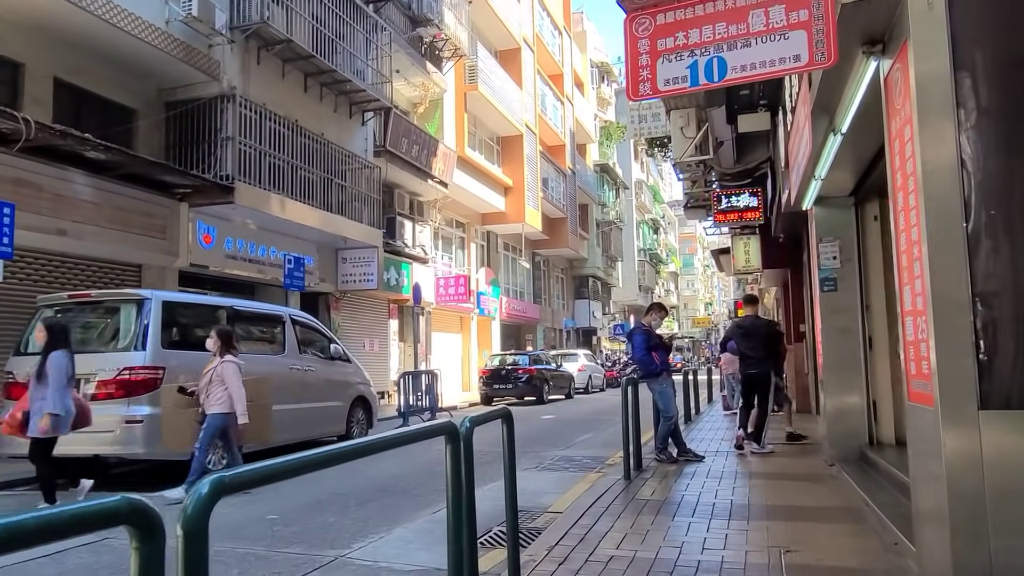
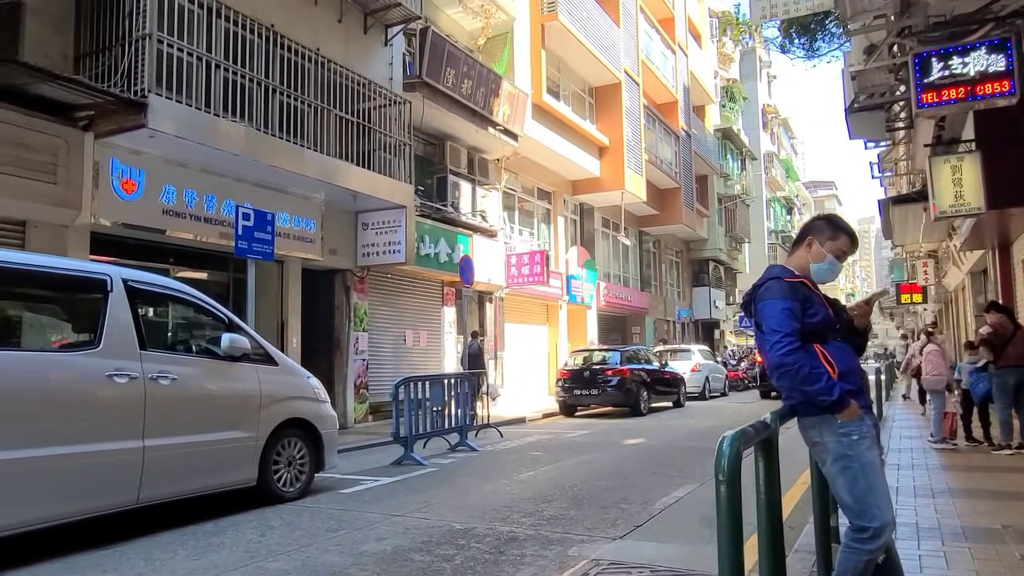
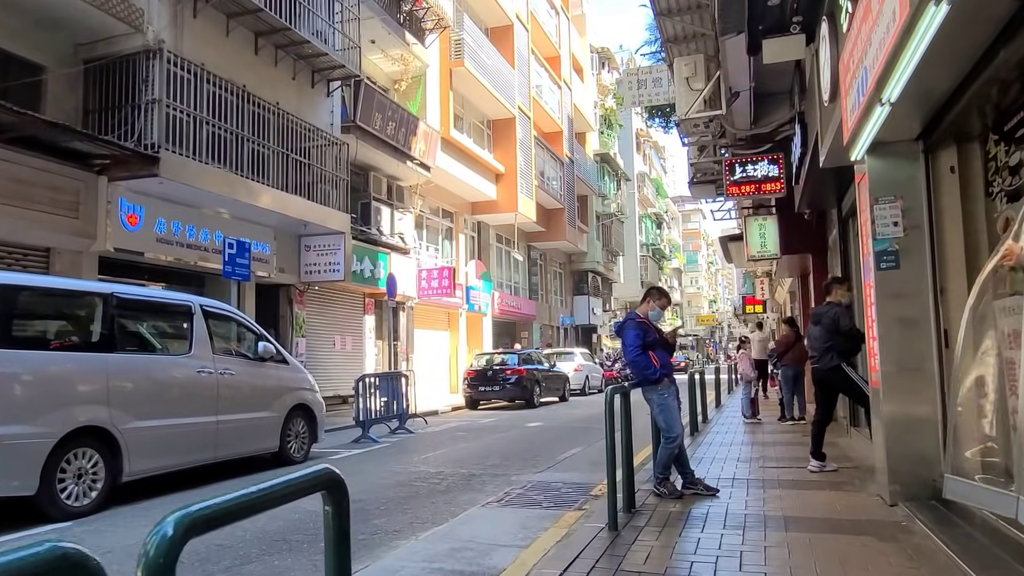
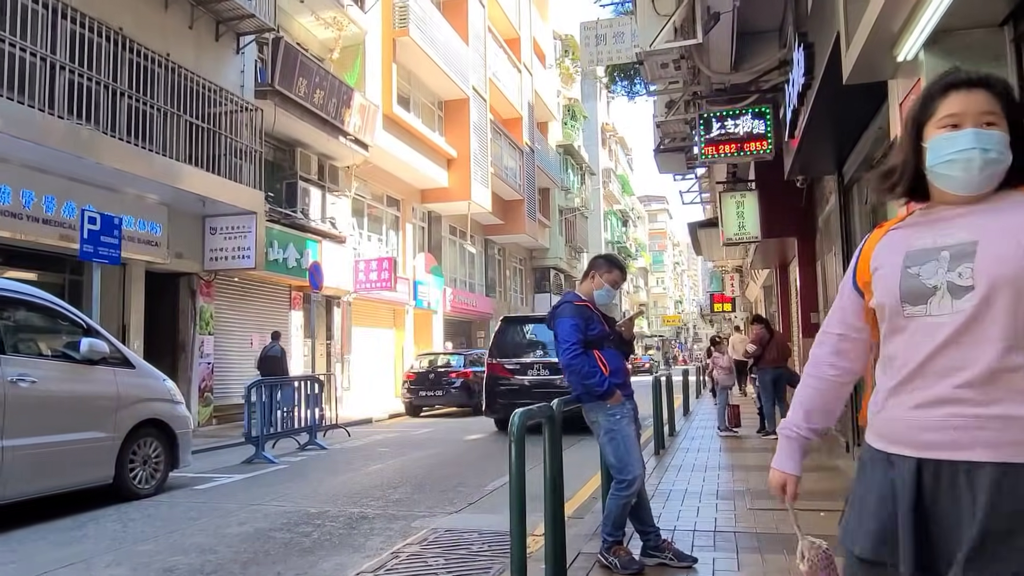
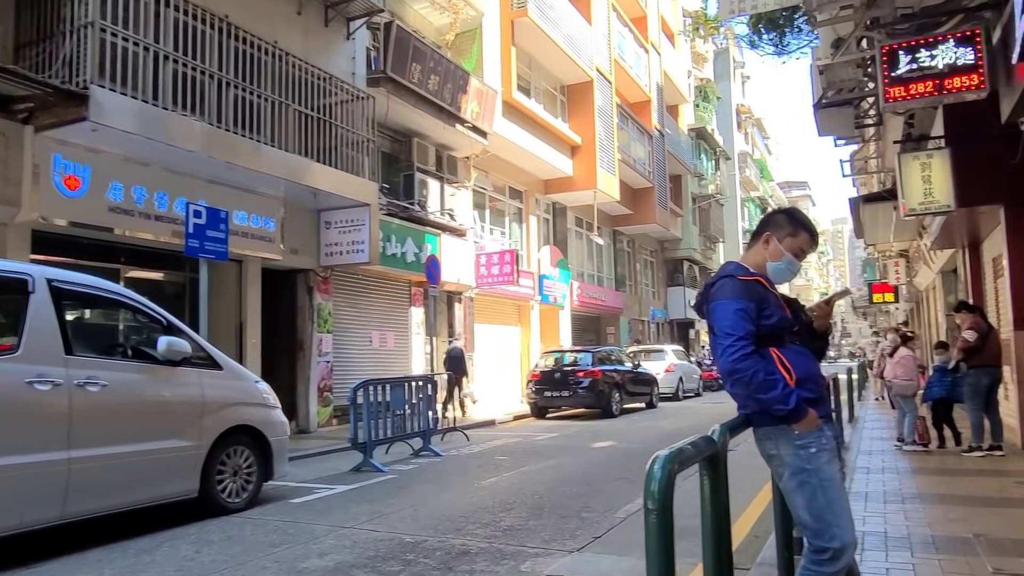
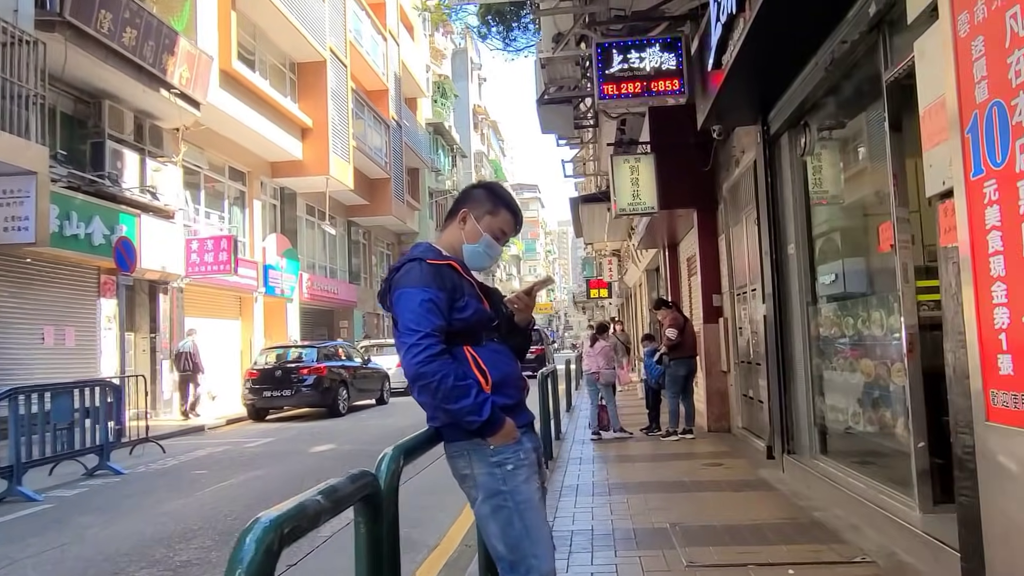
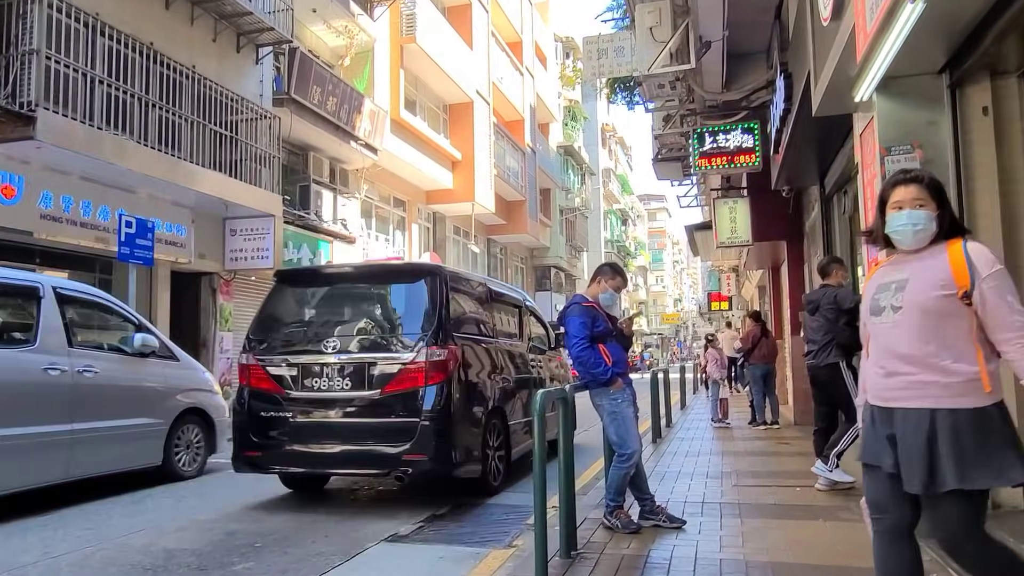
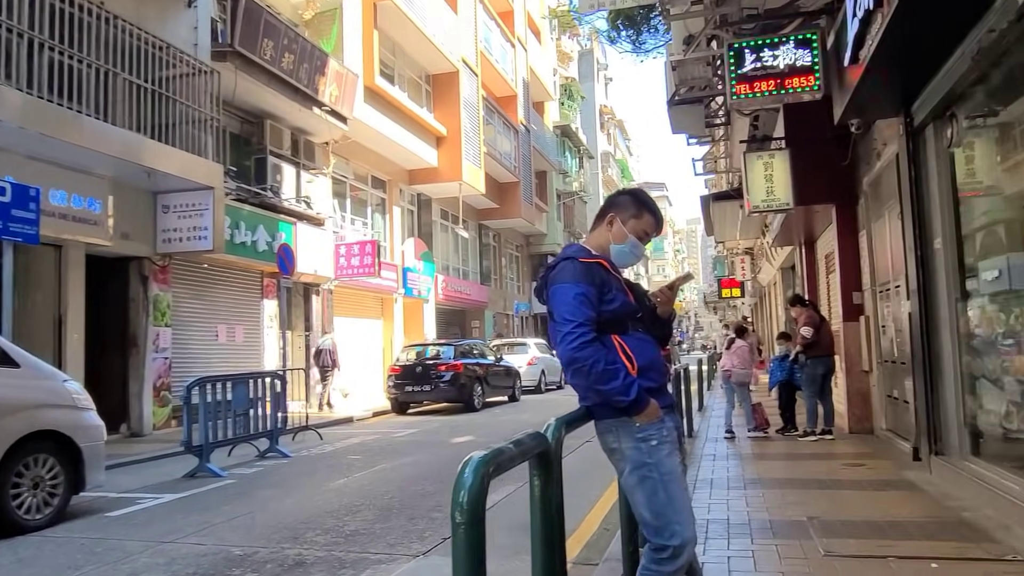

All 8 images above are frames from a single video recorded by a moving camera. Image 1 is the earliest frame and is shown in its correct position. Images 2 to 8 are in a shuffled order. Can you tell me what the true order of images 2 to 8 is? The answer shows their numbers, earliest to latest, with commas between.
3, 7, 4, 2, 5, 8, 6
